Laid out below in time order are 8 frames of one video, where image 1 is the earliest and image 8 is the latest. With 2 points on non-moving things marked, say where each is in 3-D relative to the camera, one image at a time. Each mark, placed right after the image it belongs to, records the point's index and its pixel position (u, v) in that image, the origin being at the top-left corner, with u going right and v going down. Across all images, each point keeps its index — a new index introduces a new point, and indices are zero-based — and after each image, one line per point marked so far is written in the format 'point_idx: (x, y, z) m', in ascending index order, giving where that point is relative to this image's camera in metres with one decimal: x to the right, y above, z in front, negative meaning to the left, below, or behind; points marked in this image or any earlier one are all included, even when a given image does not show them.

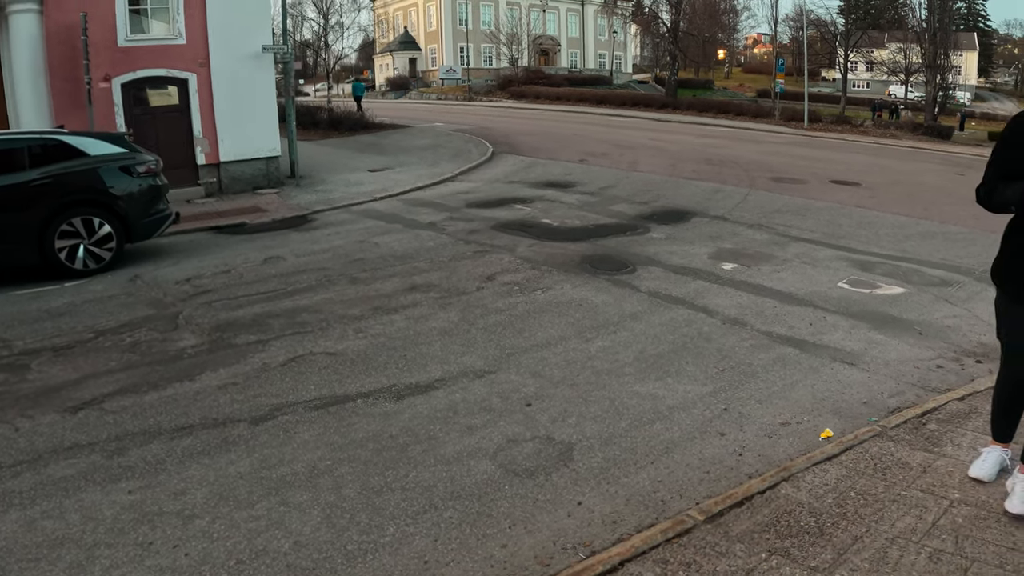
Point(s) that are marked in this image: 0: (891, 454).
0: (+3.4, -1.5, +5.9) m
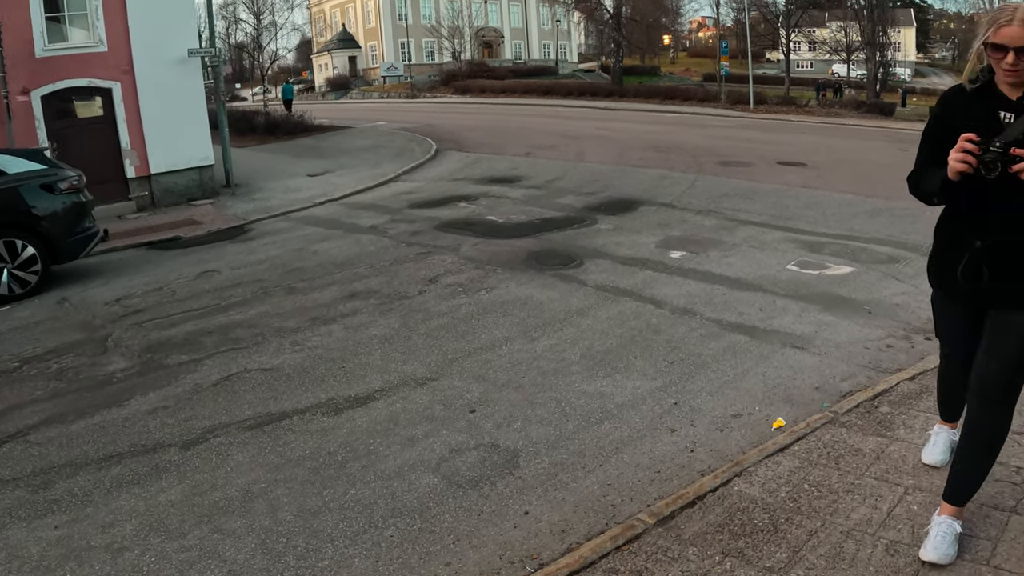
0: (+2.9, -1.3, +5.6) m
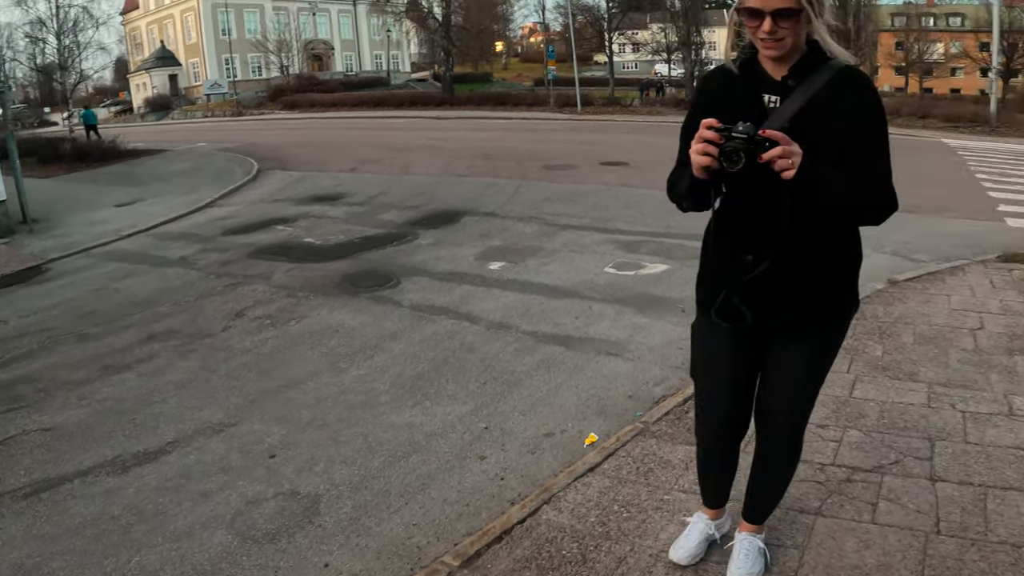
0: (+1.1, -1.3, +5.2) m
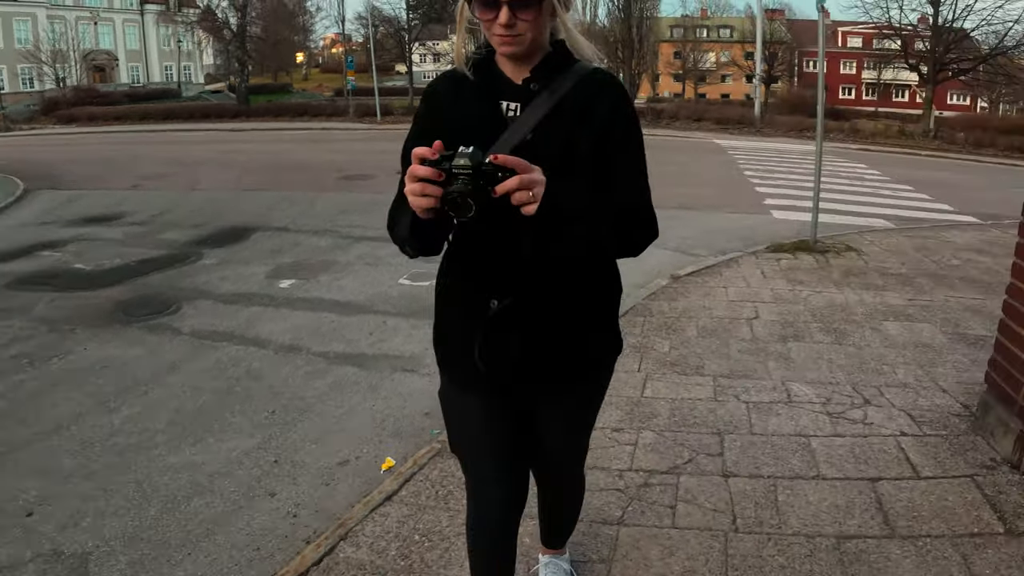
0: (-0.5, -1.3, +4.7) m
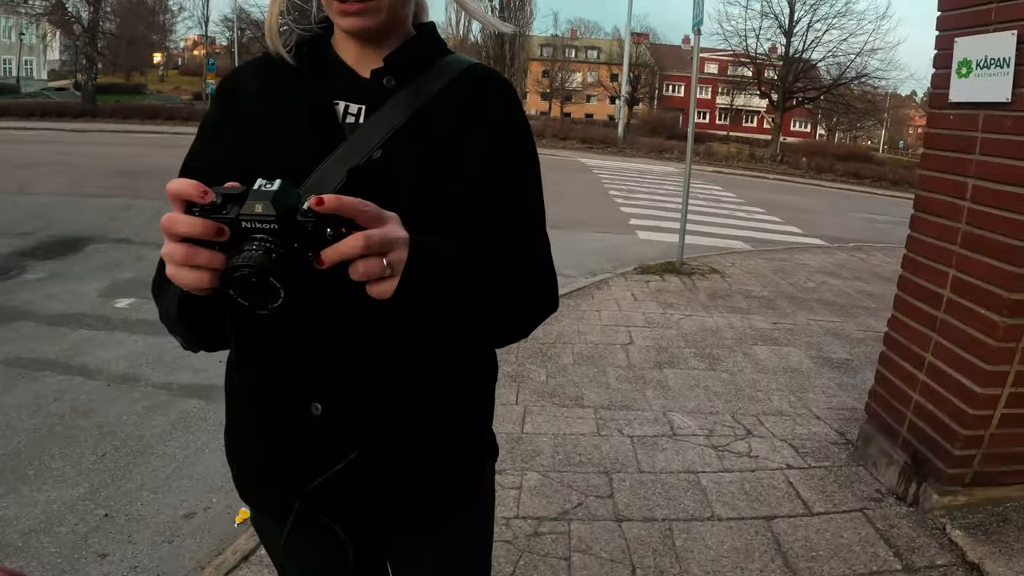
0: (-1.3, -1.6, +4.2) m
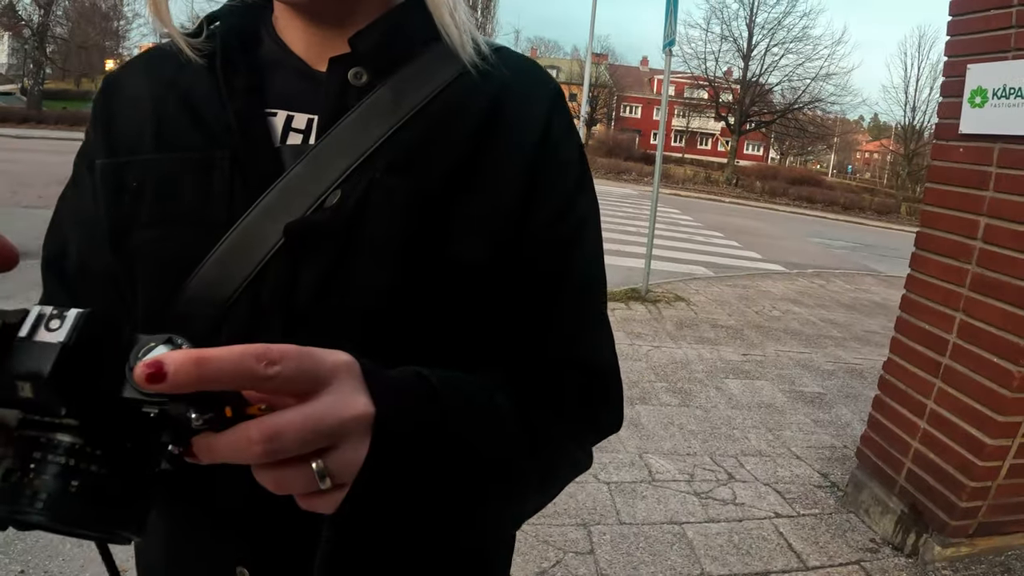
0: (-1.5, -1.8, +3.8) m
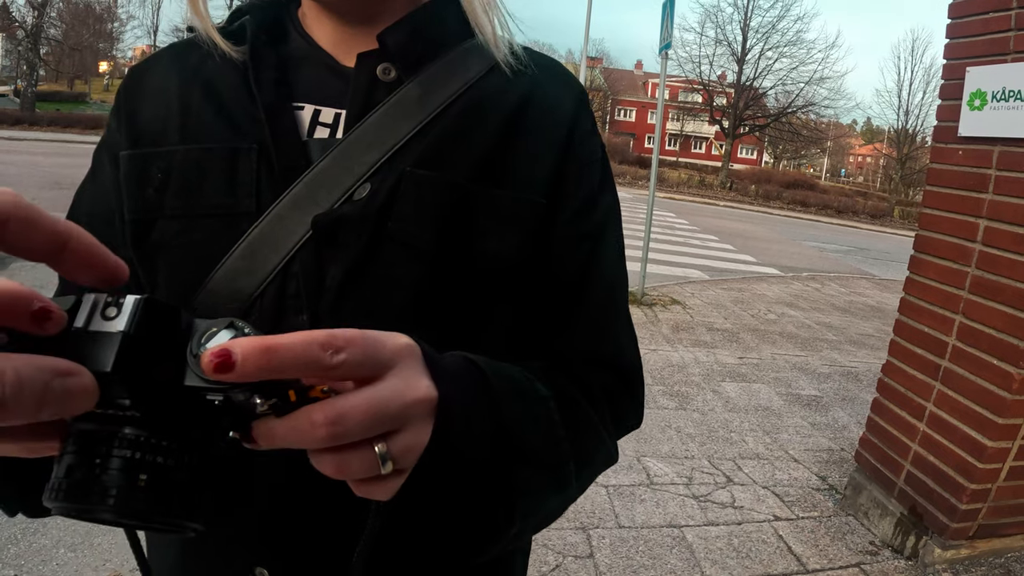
0: (-1.5, -1.8, +3.8) m
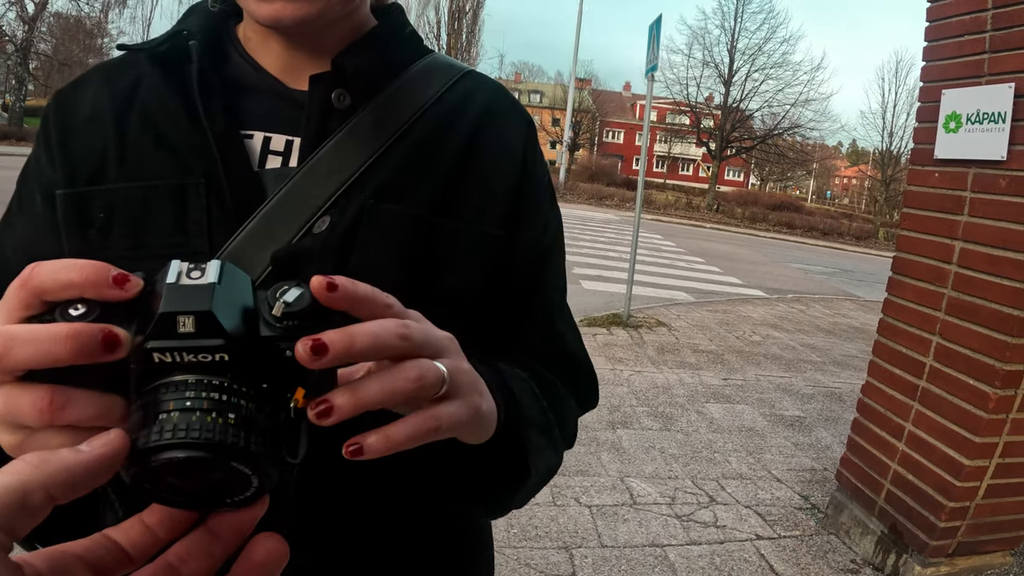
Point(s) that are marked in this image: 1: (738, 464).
0: (-1.6, -1.9, +3.7) m
1: (+1.3, -1.0, +3.7) m
